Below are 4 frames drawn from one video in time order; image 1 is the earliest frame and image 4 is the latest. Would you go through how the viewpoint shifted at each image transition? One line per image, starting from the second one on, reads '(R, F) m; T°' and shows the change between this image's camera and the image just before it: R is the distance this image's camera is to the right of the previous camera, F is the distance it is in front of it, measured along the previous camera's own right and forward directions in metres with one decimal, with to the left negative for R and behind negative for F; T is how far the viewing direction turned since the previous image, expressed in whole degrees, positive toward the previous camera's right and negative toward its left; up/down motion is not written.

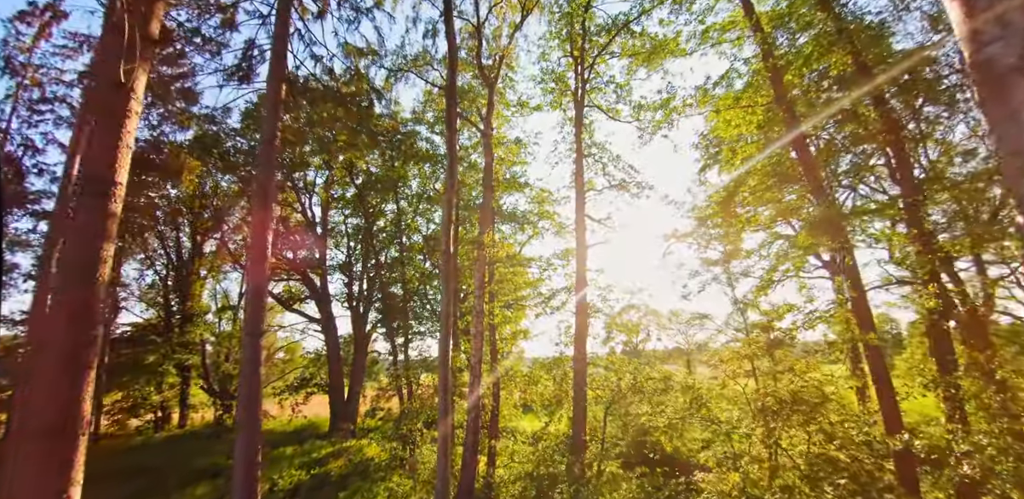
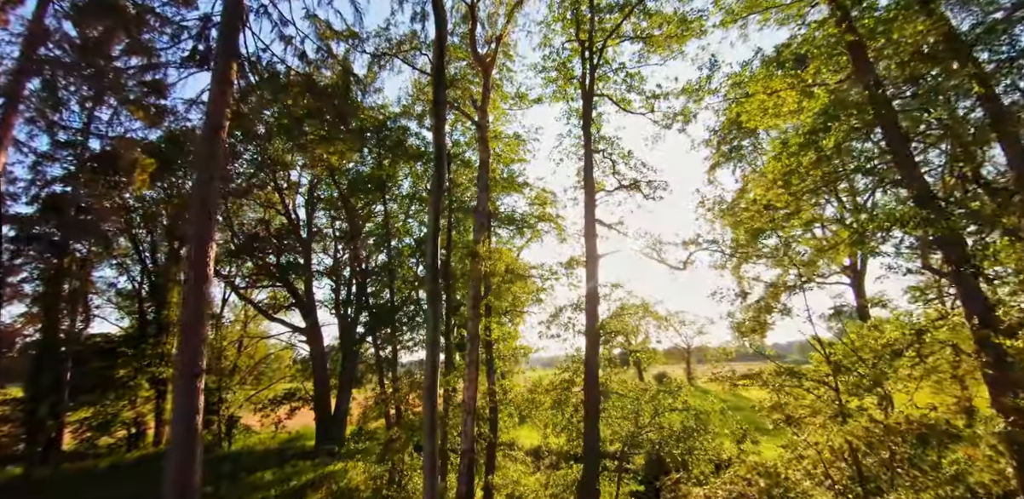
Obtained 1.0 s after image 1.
(-0.1, +1.1) m; 0°
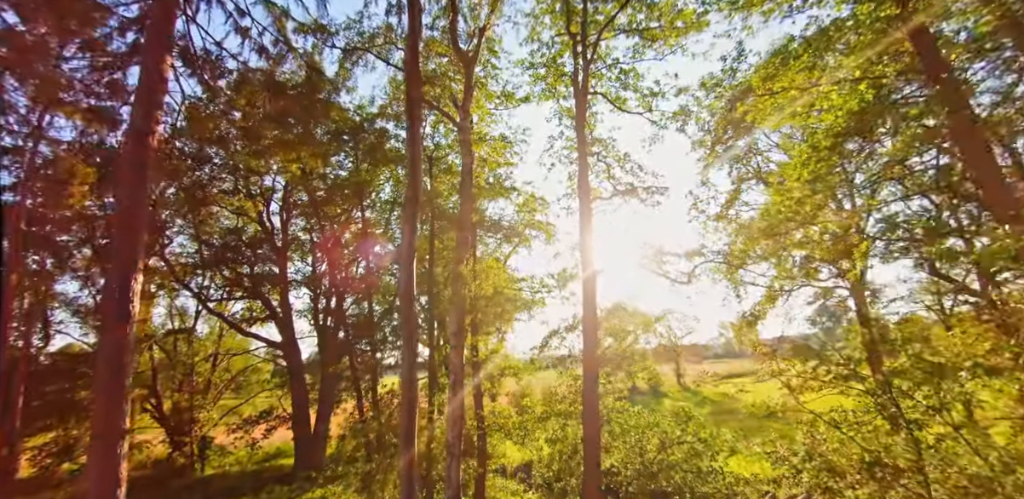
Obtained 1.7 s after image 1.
(0.0, +0.8) m; +2°
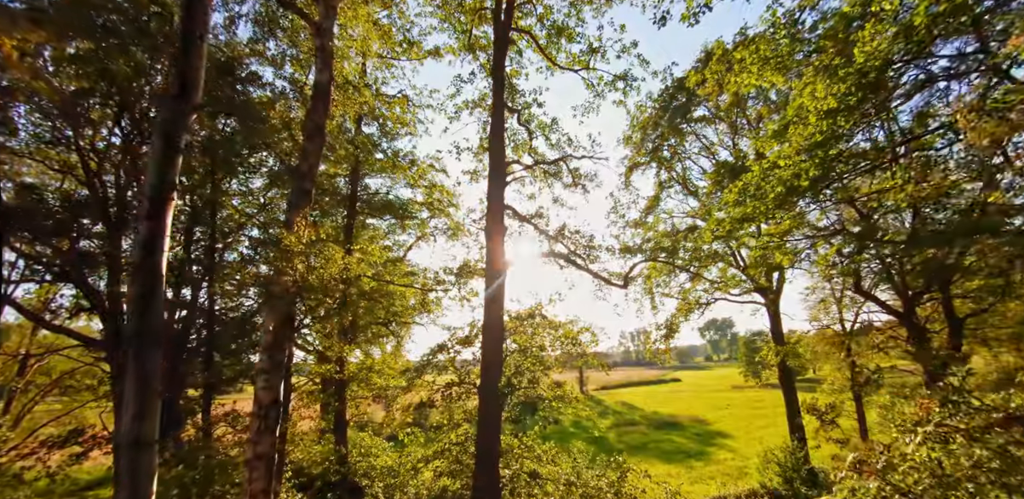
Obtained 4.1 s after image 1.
(+0.4, +1.9) m; +10°
